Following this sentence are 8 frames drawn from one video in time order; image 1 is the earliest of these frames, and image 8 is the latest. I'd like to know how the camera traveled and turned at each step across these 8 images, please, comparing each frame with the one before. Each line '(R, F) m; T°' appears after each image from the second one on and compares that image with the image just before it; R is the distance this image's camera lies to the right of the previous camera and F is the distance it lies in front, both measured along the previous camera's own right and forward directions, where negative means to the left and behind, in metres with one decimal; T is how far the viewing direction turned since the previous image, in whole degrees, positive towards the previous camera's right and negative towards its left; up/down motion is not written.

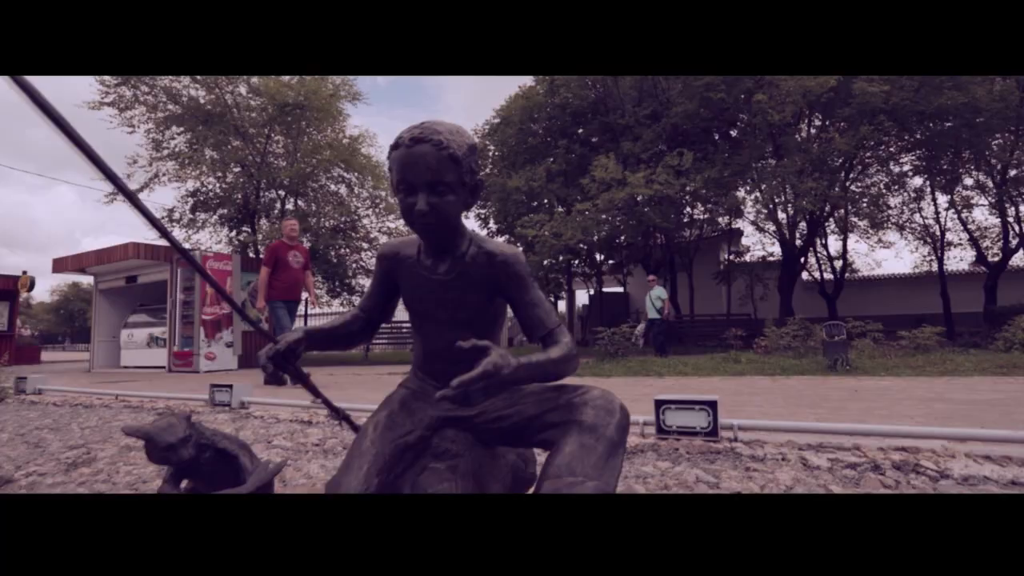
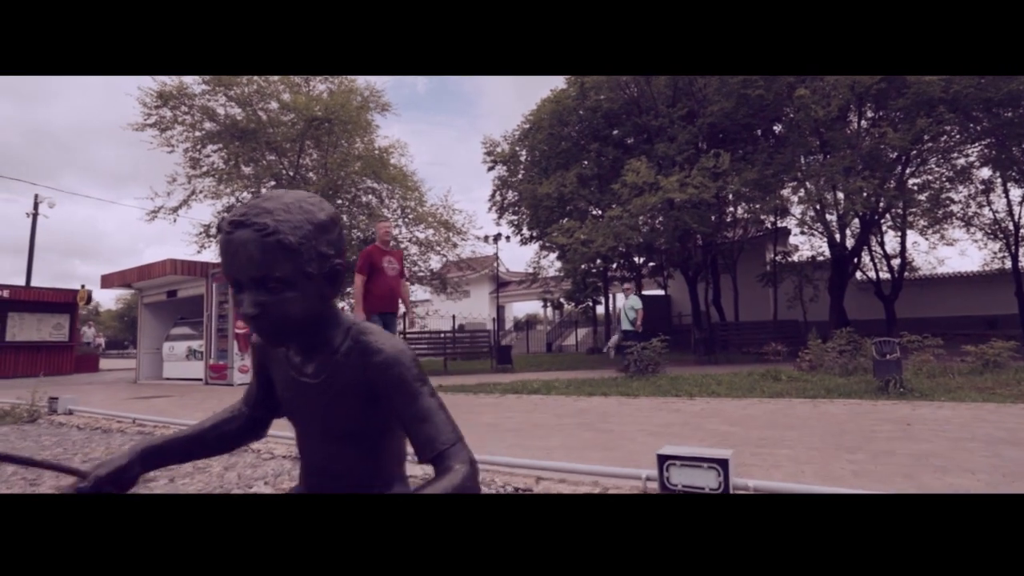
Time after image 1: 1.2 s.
(+0.4, +0.4) m; -5°
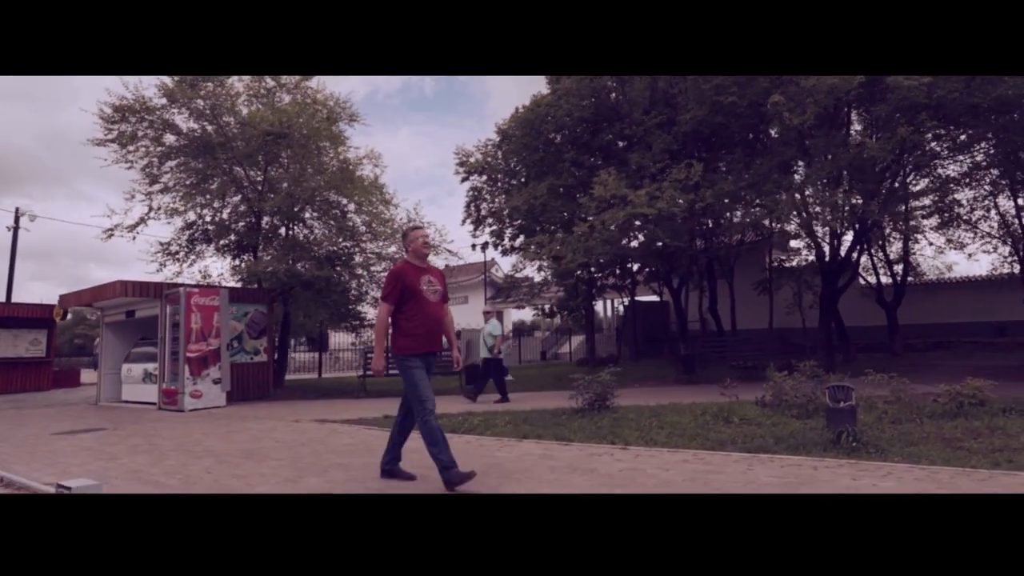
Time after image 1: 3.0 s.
(+1.5, +0.8) m; -1°
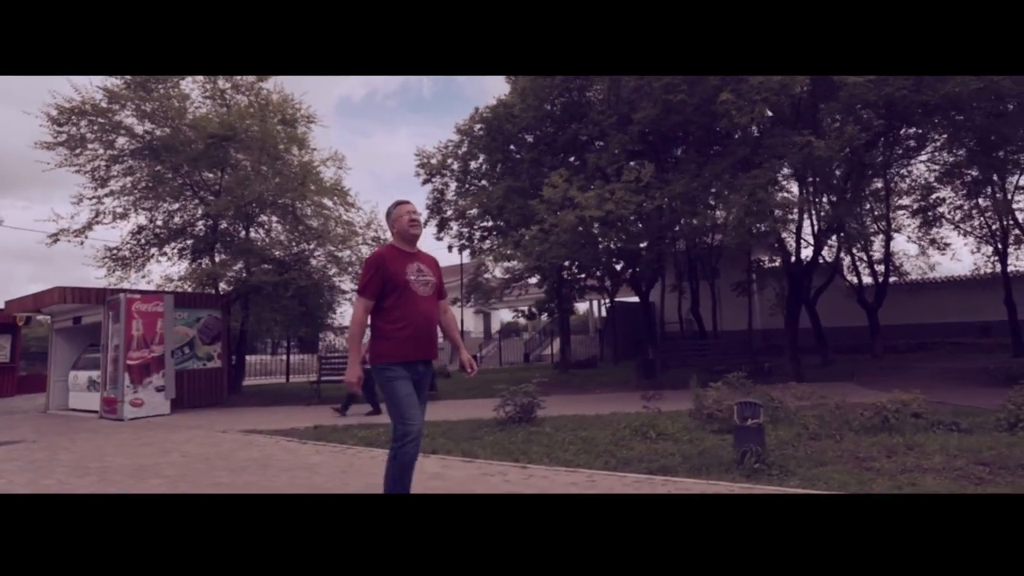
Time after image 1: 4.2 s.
(+1.6, +0.4) m; 0°
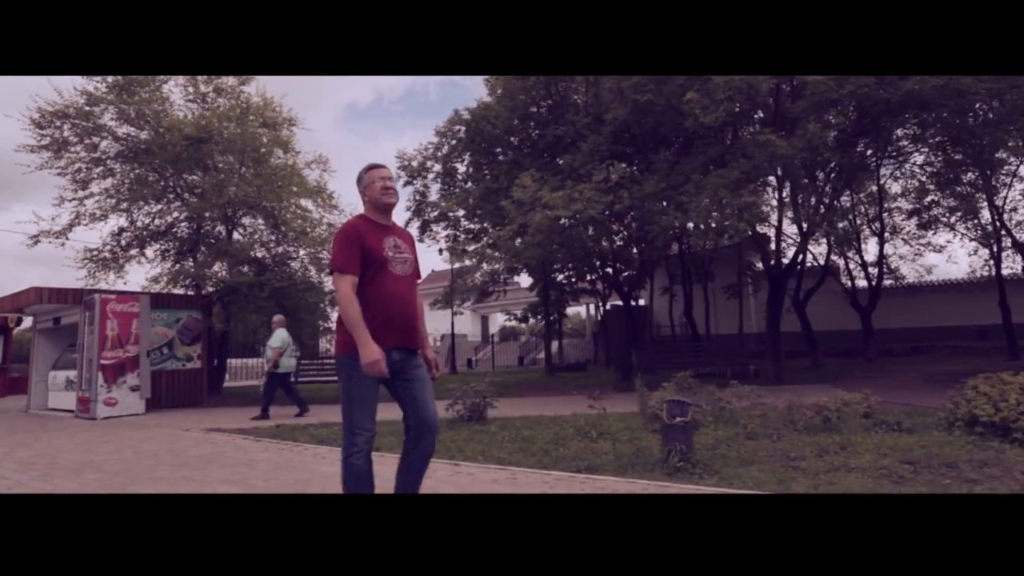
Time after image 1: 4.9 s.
(+1.1, 0.0) m; -1°
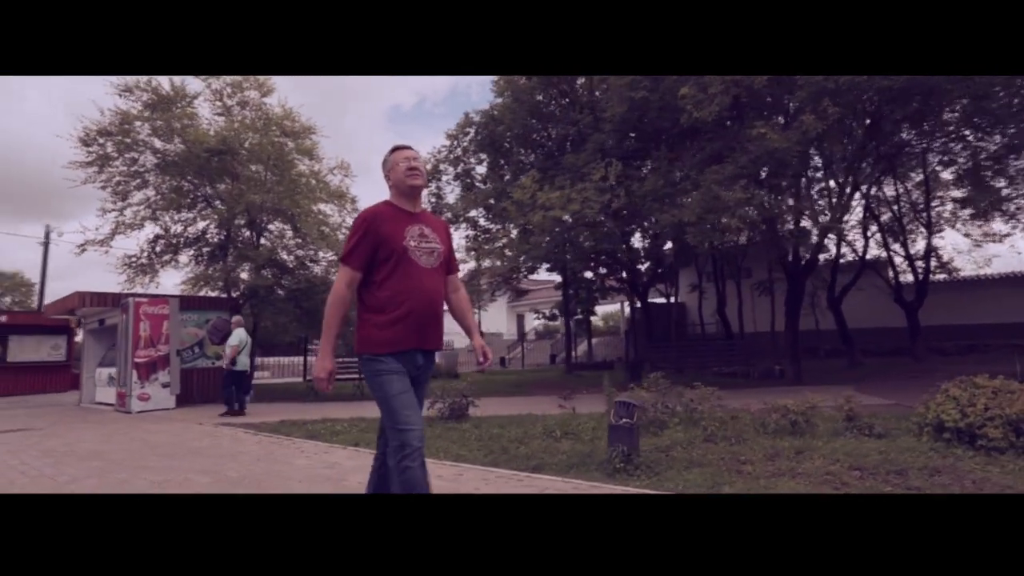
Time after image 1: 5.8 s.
(+1.4, -0.1) m; -5°
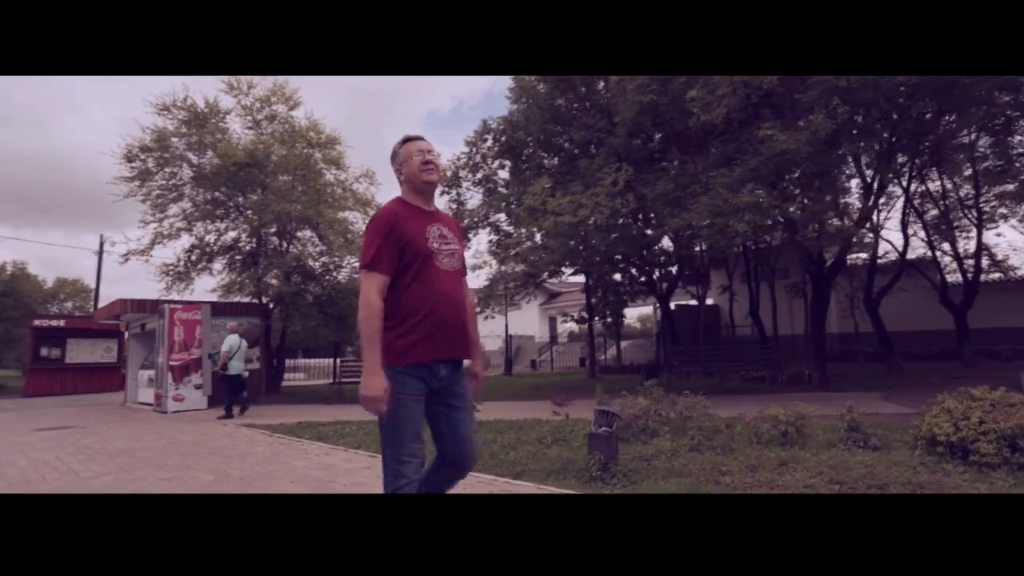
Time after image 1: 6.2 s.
(+0.8, -0.1) m; -4°
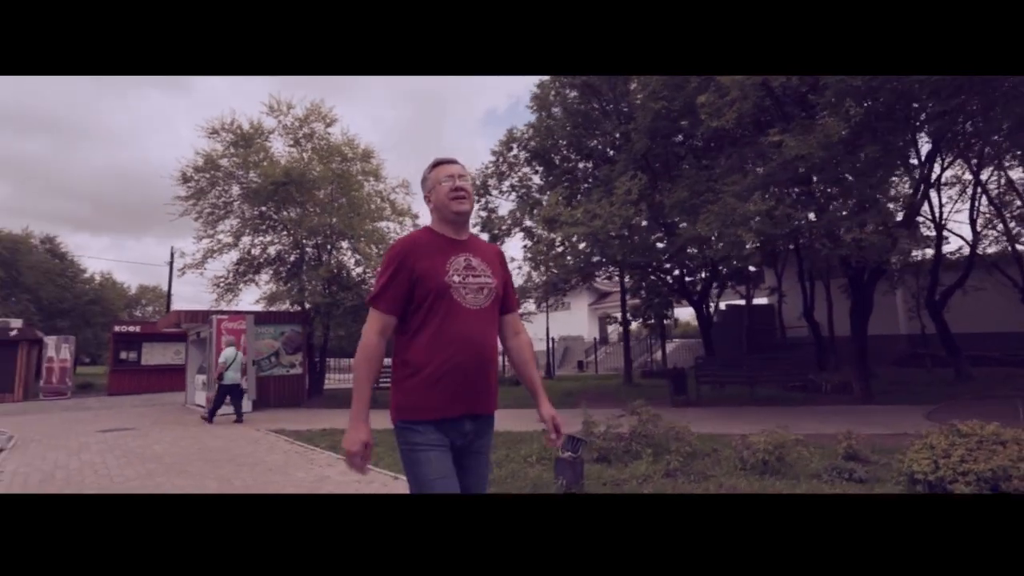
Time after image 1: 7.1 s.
(+1.4, -0.1) m; -7°
